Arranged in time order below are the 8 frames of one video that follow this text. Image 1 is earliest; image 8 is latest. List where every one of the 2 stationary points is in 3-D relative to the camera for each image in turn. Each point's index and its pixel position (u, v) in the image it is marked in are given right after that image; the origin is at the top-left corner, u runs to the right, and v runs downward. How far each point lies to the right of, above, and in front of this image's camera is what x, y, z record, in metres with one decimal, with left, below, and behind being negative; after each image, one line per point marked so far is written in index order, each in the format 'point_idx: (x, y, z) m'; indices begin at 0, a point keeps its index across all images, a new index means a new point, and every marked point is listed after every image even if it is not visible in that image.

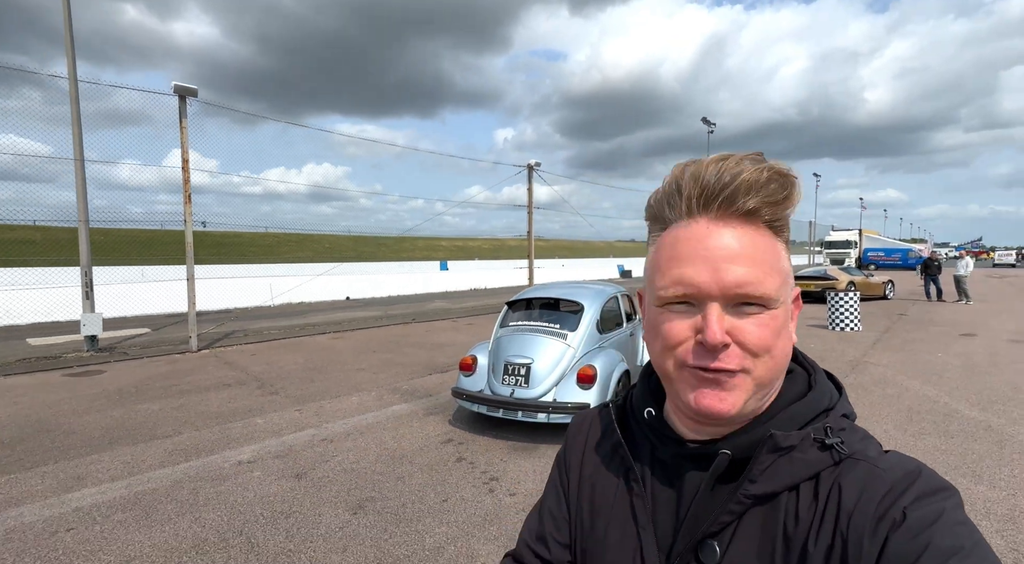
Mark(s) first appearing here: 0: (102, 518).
0: (-2.3, -1.3, +3.1) m
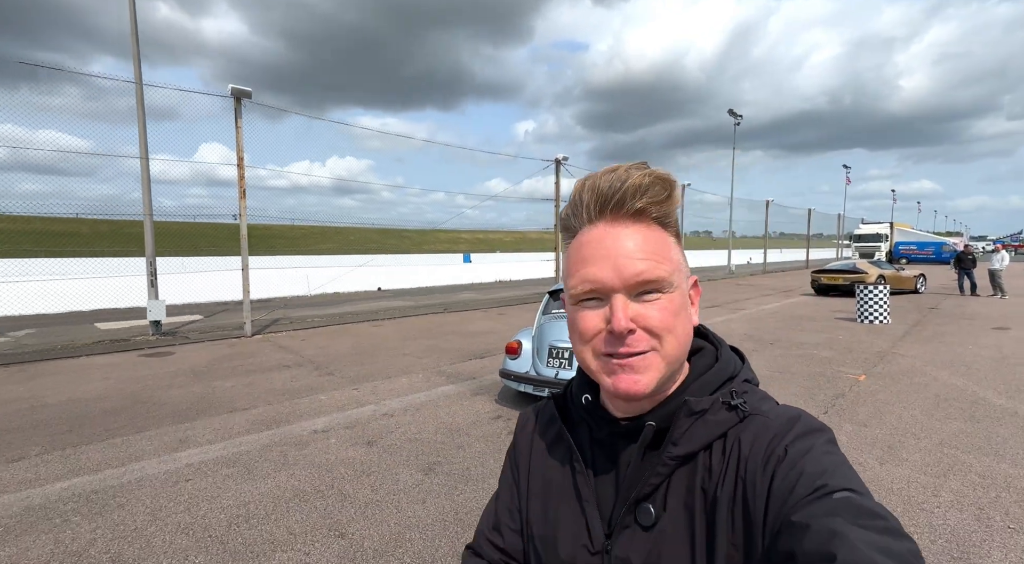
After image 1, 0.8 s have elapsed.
0: (-1.9, -1.2, +3.5) m
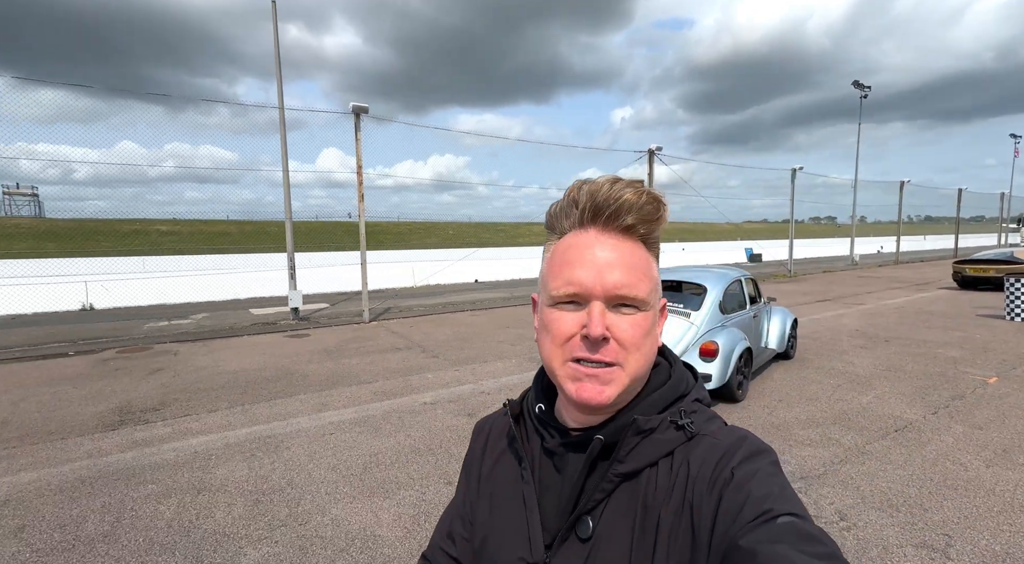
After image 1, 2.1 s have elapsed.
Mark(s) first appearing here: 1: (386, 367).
0: (-1.3, -1.2, +4.4) m
1: (-1.7, -1.1, +7.1) m
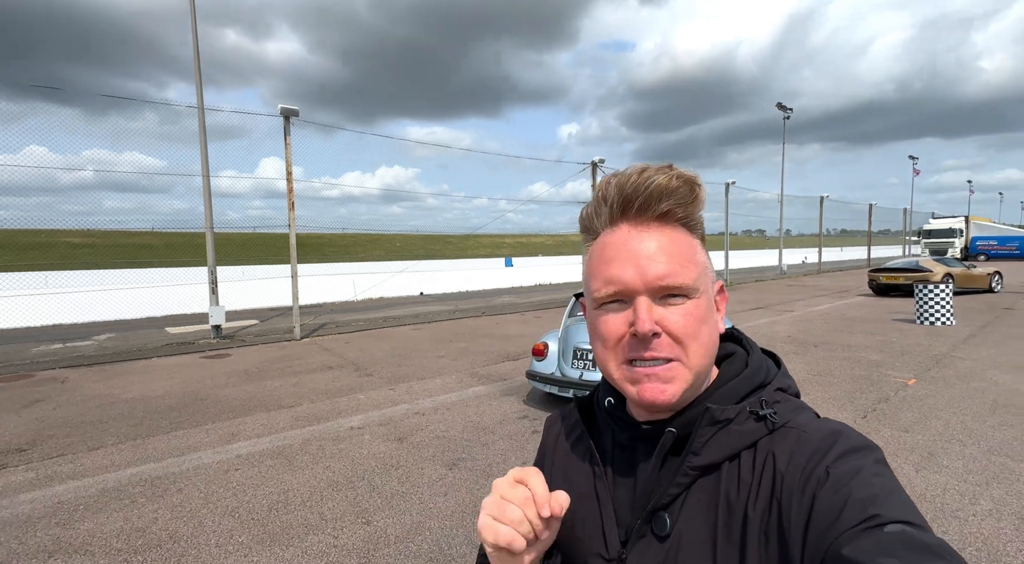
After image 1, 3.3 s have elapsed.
0: (-1.8, -1.3, +3.9) m
1: (-2.4, -1.3, +6.6) m
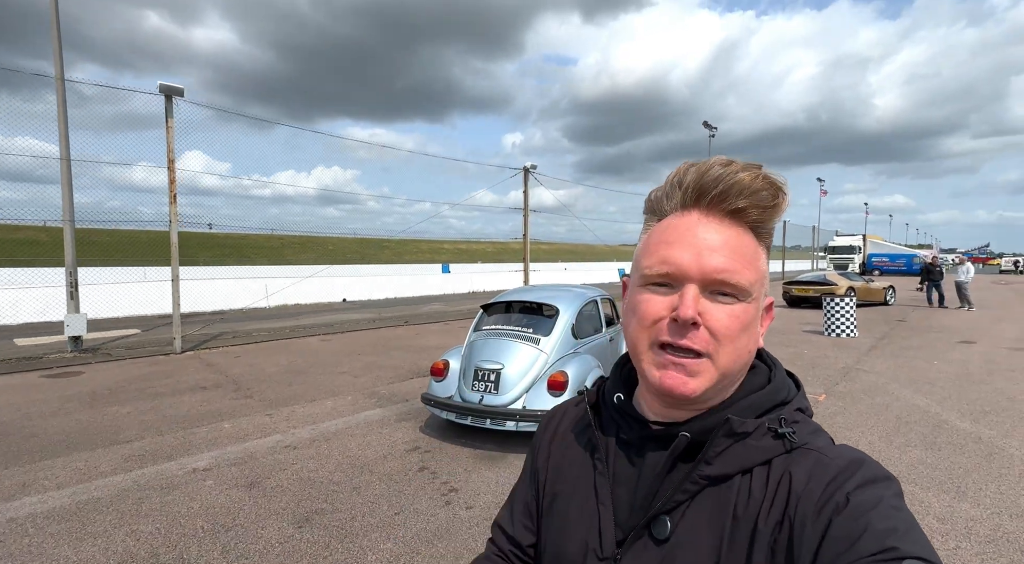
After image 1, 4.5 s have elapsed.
0: (-2.6, -1.3, +3.0) m
1: (-3.5, -1.4, +5.6) m
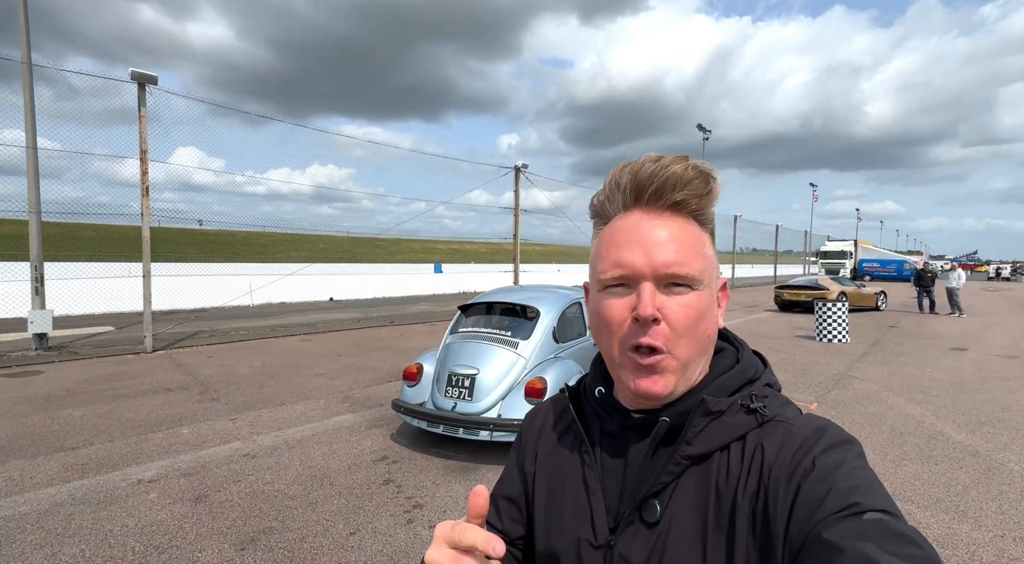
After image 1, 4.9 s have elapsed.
0: (-2.8, -1.3, +2.7) m
1: (-3.7, -1.3, +5.3) m
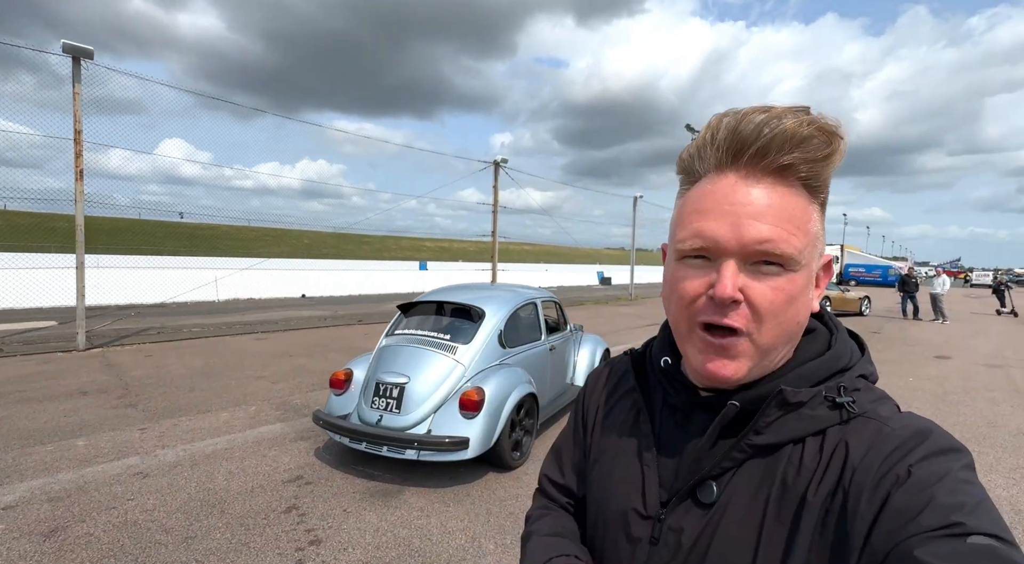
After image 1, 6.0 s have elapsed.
0: (-3.2, -1.2, +2.1) m
1: (-4.2, -1.2, +4.7) m
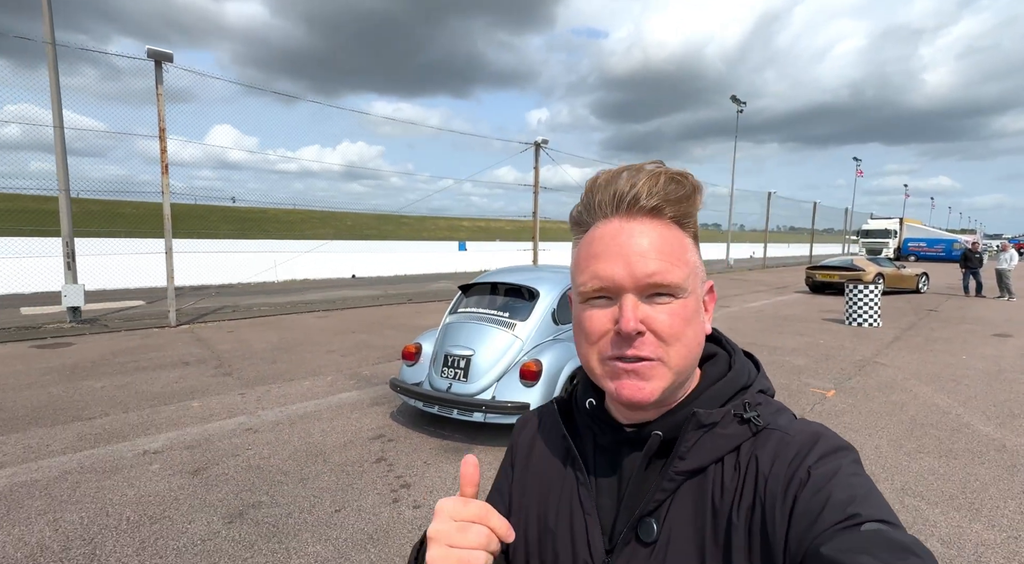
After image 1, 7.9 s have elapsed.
0: (-2.9, -1.2, +2.8) m
1: (-3.7, -1.1, +5.5) m
